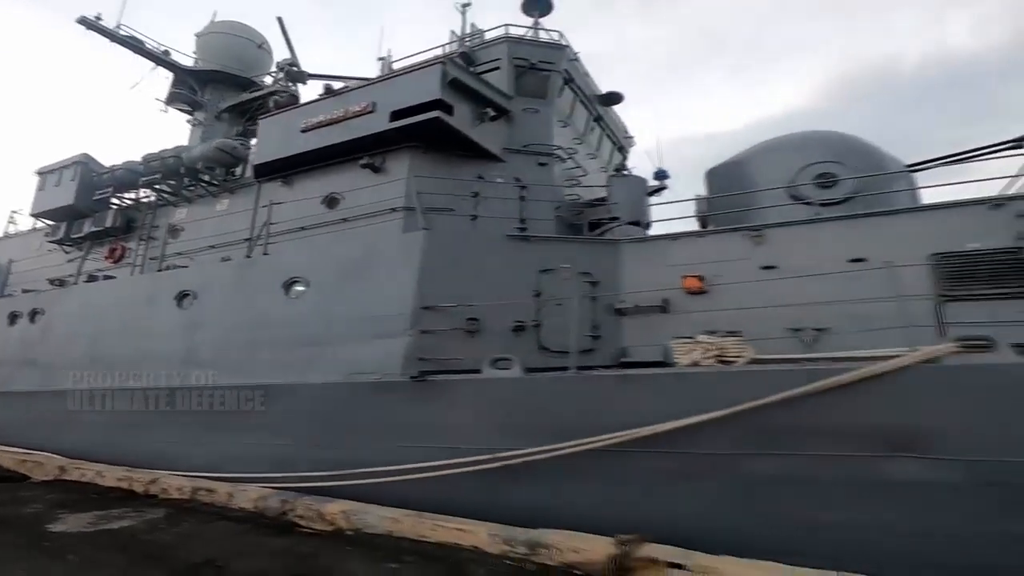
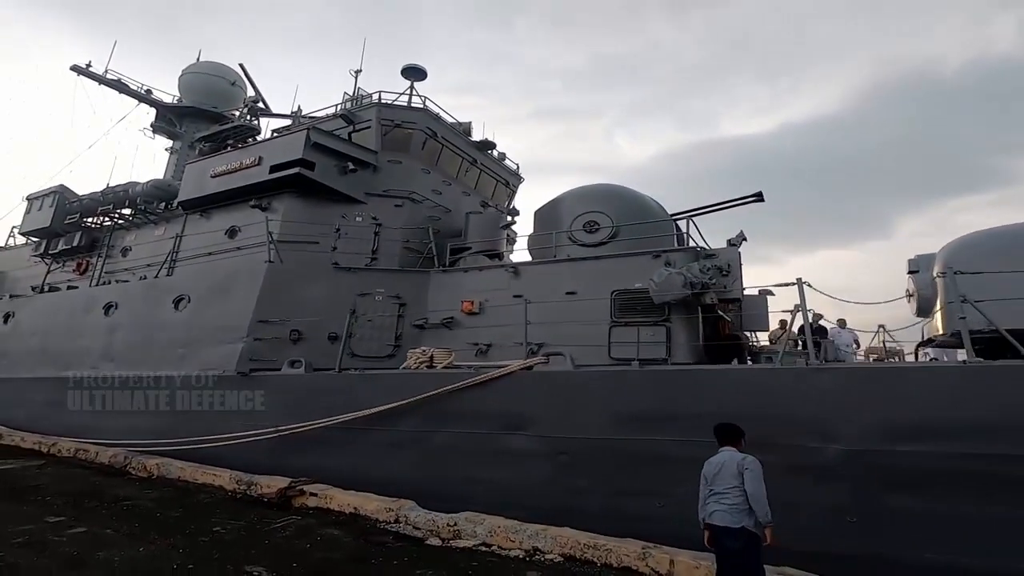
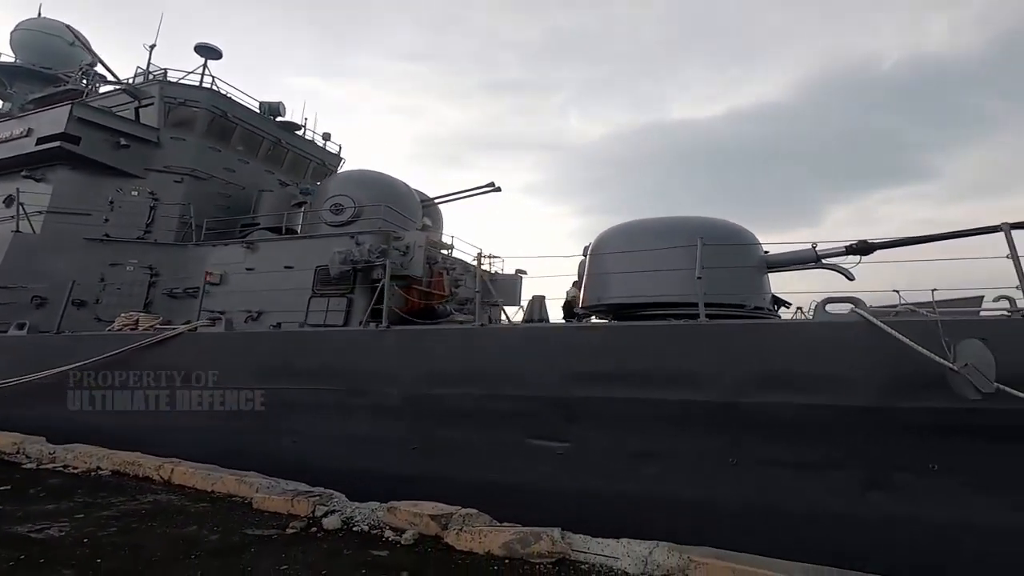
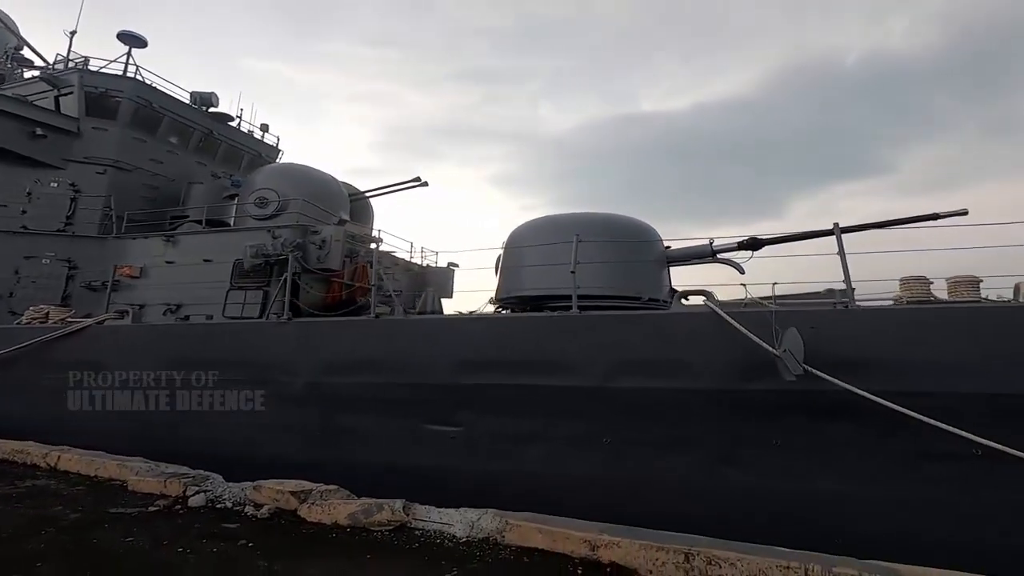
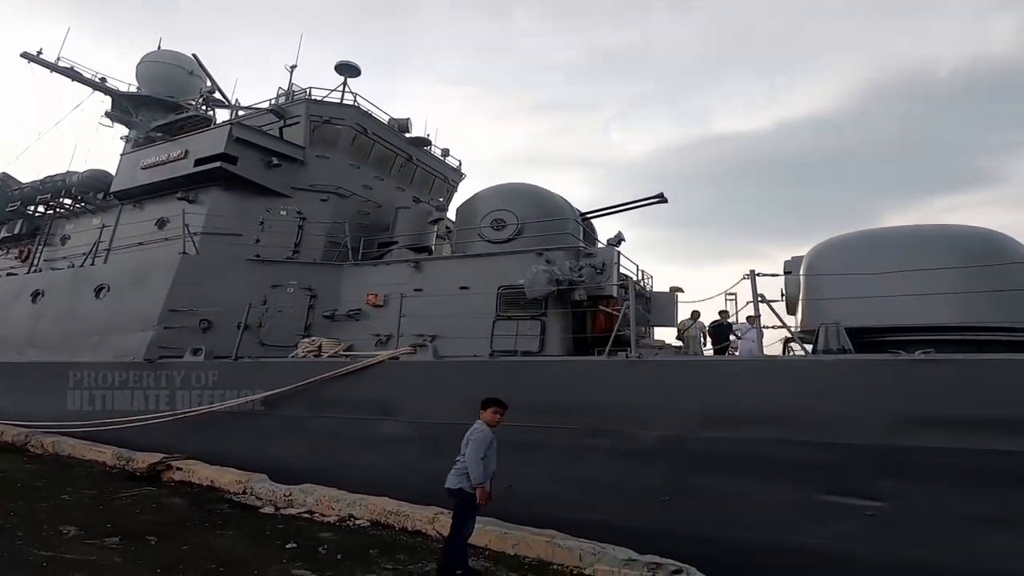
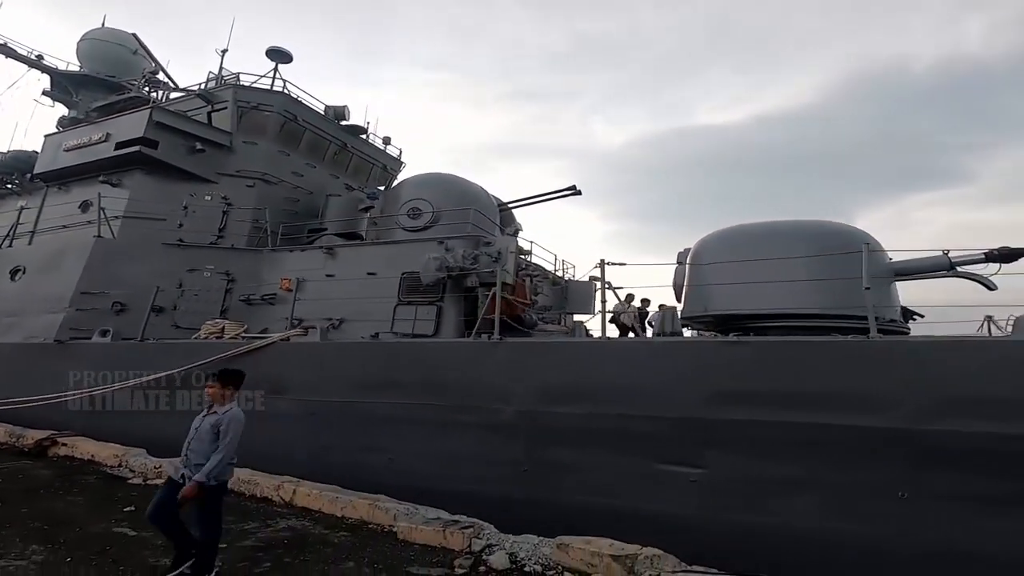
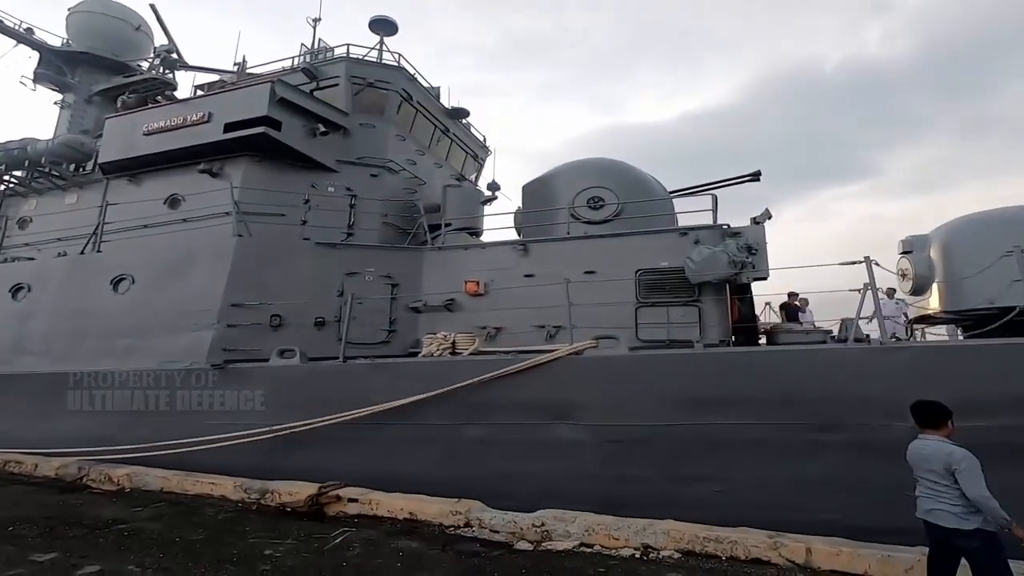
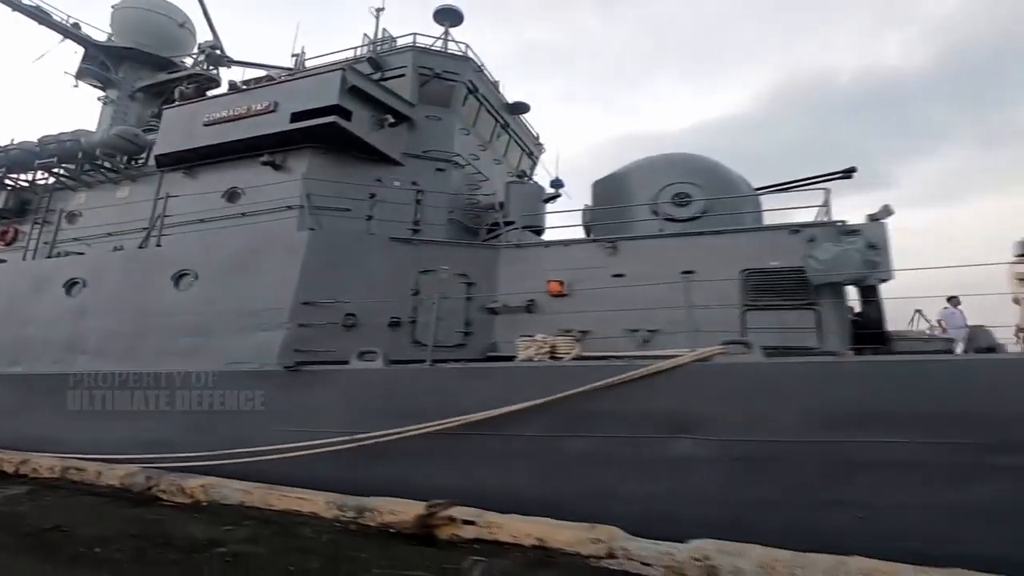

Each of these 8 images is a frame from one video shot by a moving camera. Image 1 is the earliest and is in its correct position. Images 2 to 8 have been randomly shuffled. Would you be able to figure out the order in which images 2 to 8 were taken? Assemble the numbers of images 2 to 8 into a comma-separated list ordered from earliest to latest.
8, 7, 2, 5, 6, 3, 4
